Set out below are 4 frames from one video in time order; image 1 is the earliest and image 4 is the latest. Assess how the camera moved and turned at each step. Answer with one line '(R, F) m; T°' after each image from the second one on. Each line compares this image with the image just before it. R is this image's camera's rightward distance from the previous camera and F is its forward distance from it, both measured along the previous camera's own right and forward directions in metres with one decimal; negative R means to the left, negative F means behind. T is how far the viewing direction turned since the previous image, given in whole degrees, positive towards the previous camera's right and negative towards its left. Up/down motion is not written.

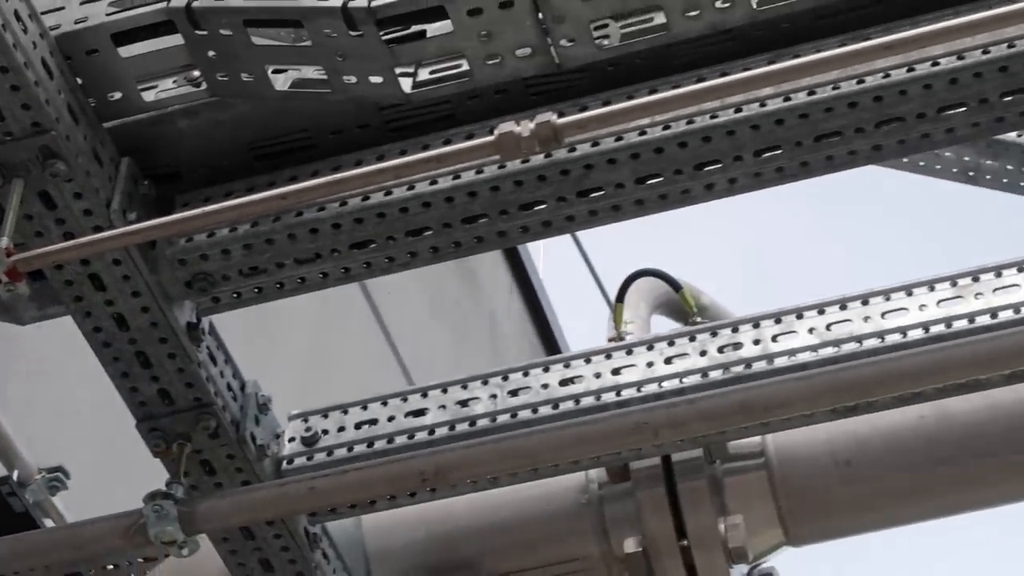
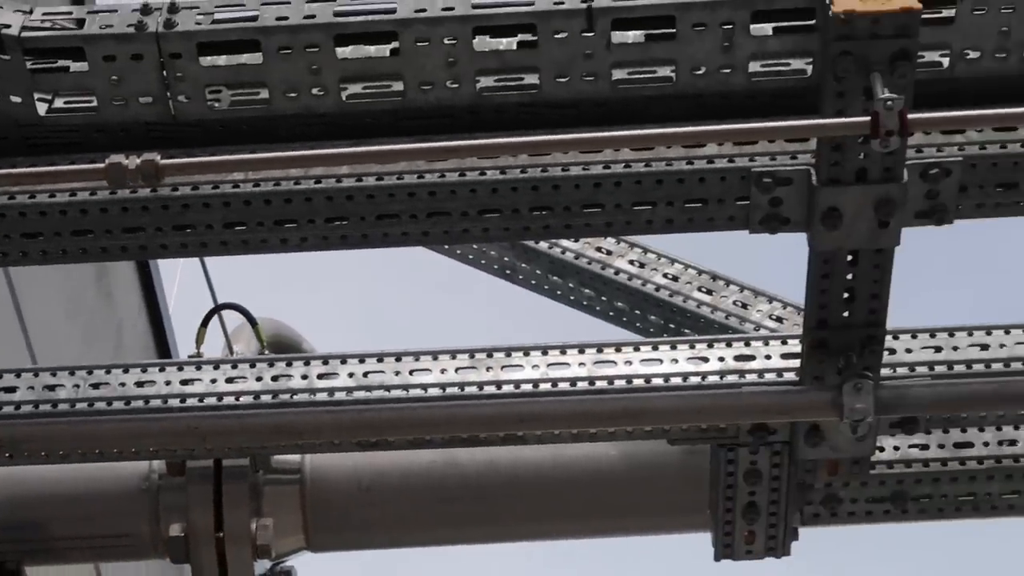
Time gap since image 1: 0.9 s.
(+1.1, -0.5) m; +4°
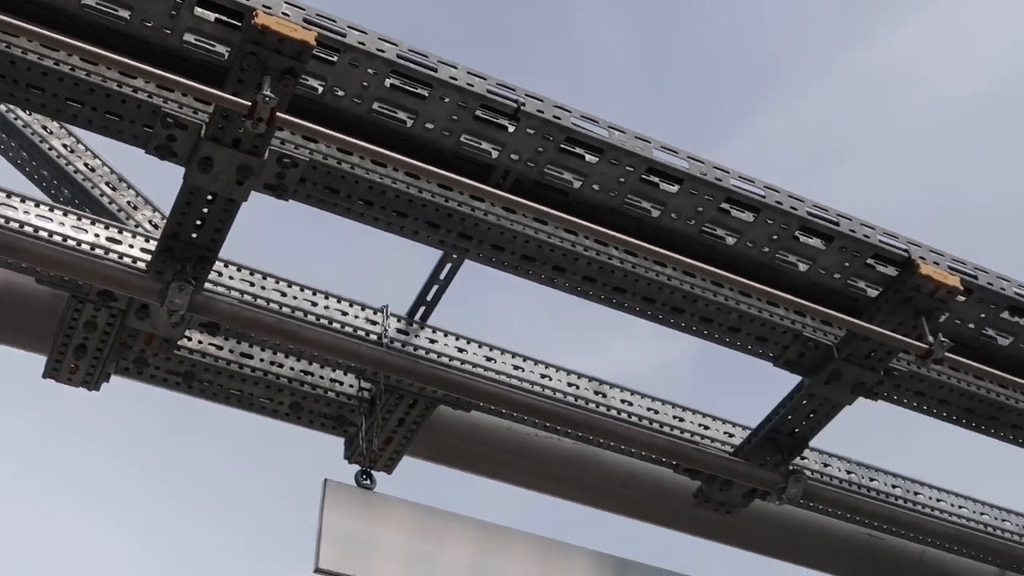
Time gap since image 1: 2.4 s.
(+1.6, -1.3) m; +11°
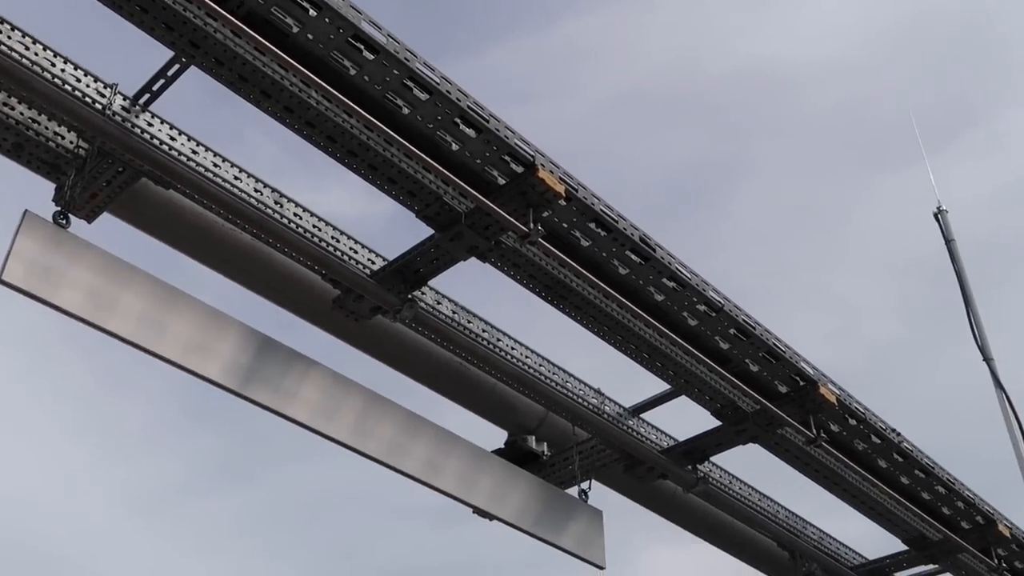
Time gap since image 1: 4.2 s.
(+0.7, -1.2) m; +12°
